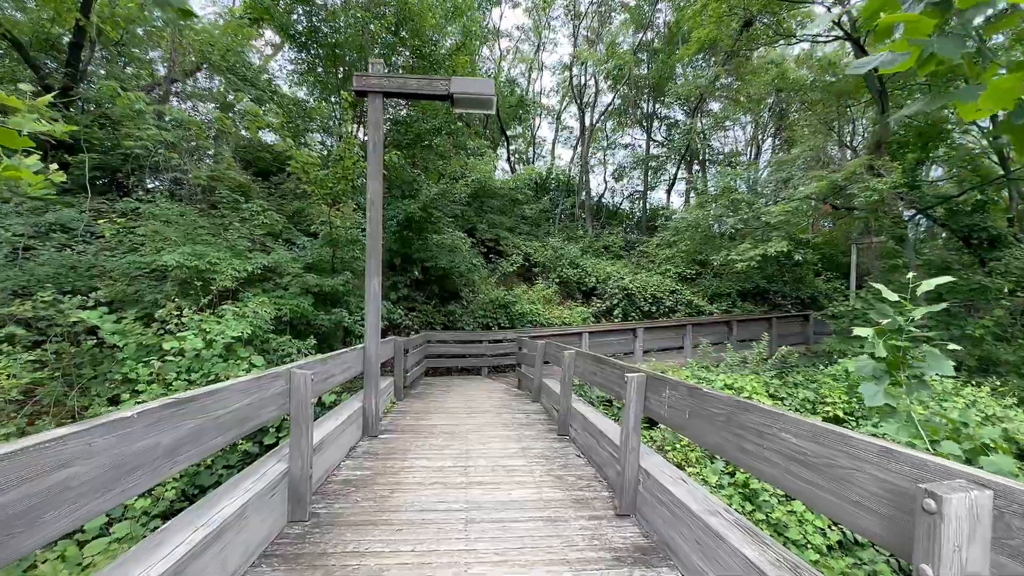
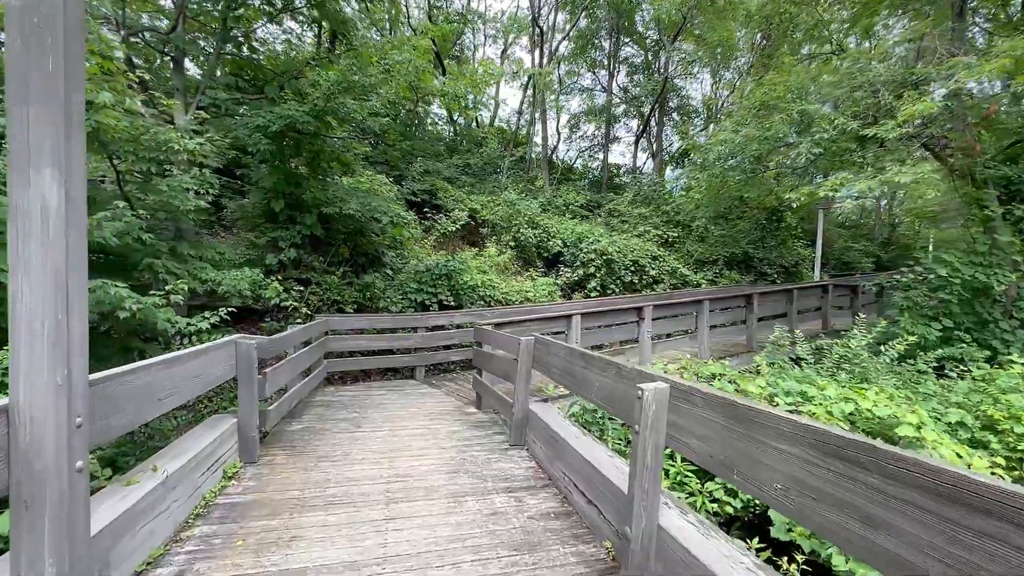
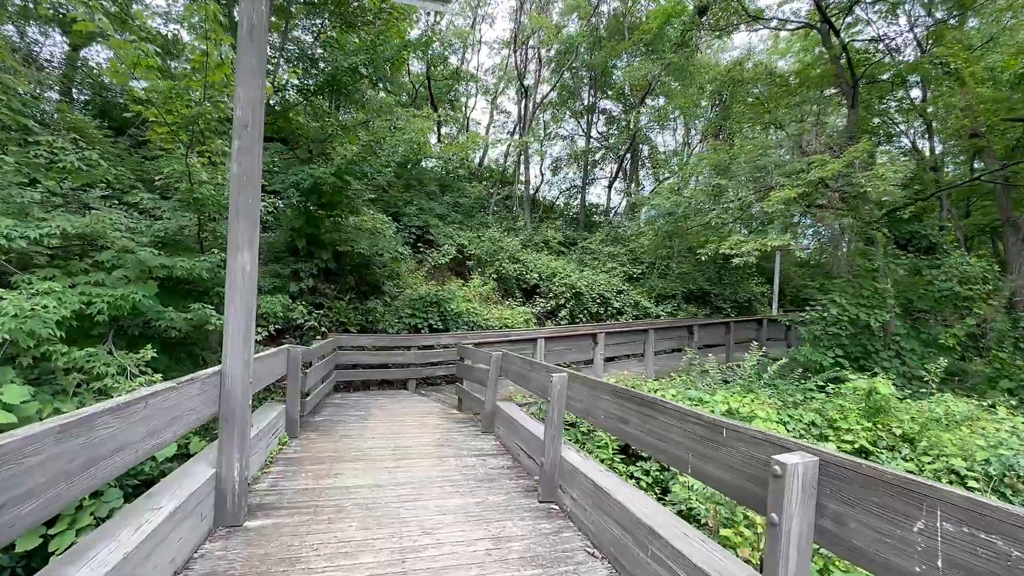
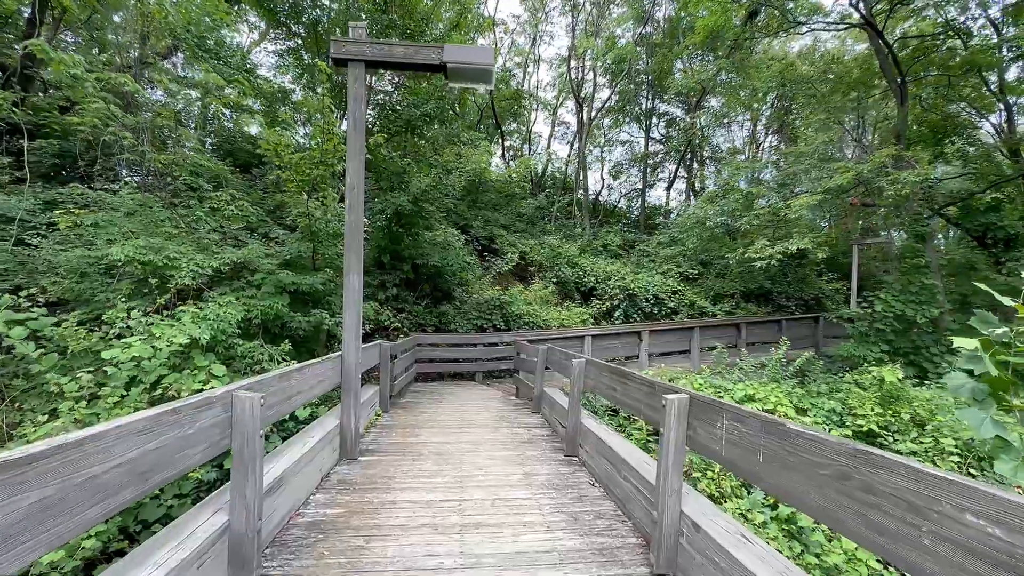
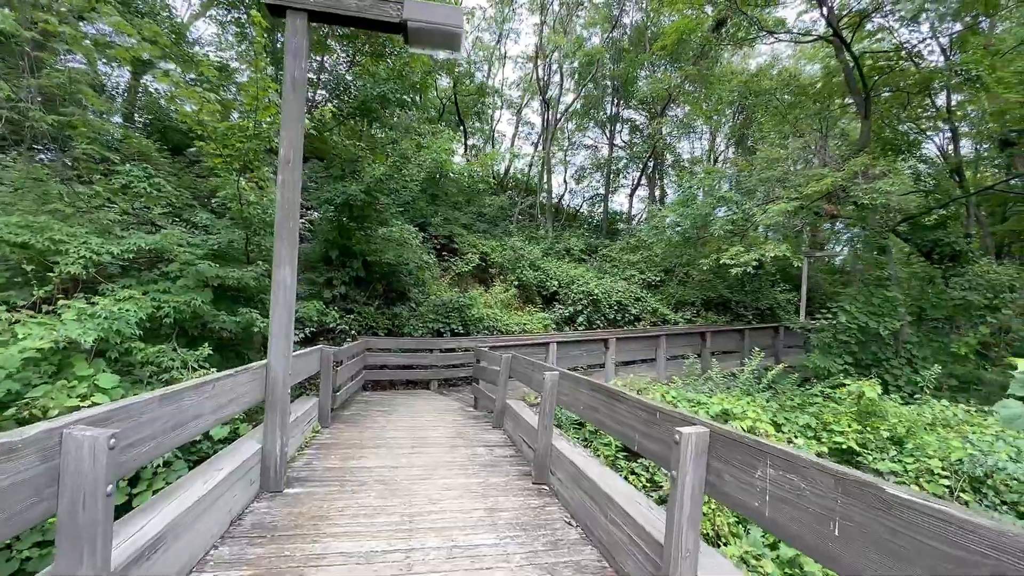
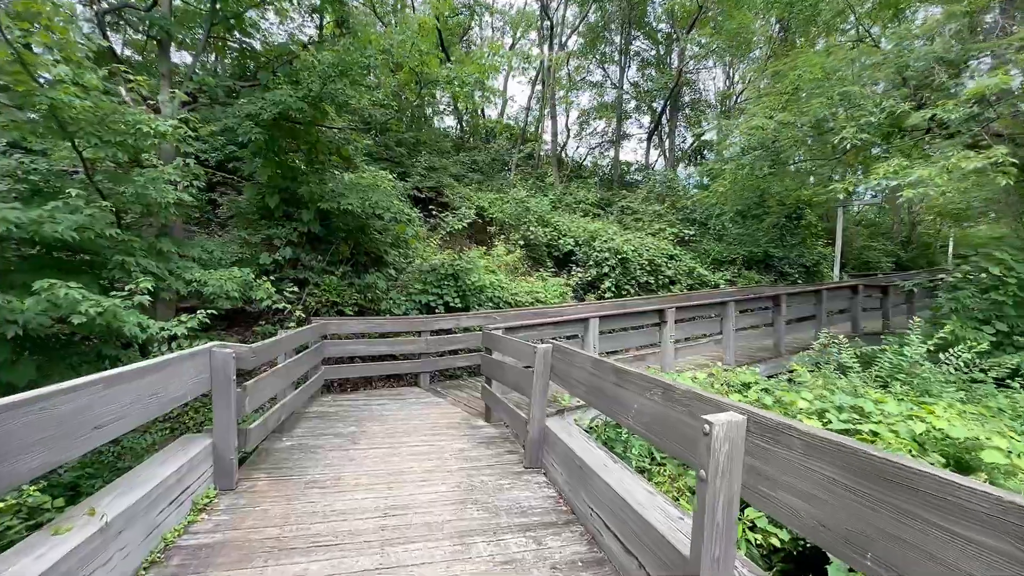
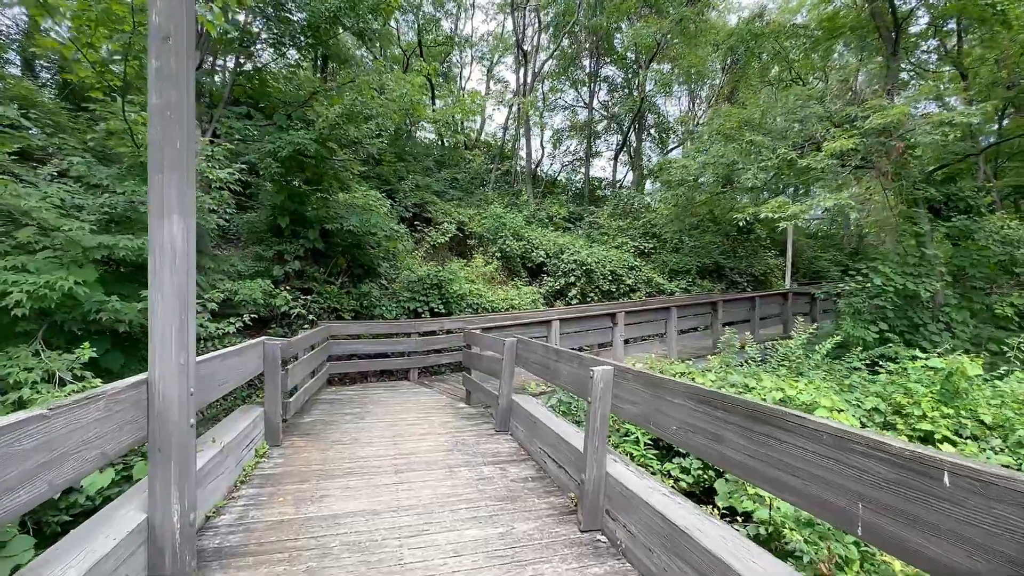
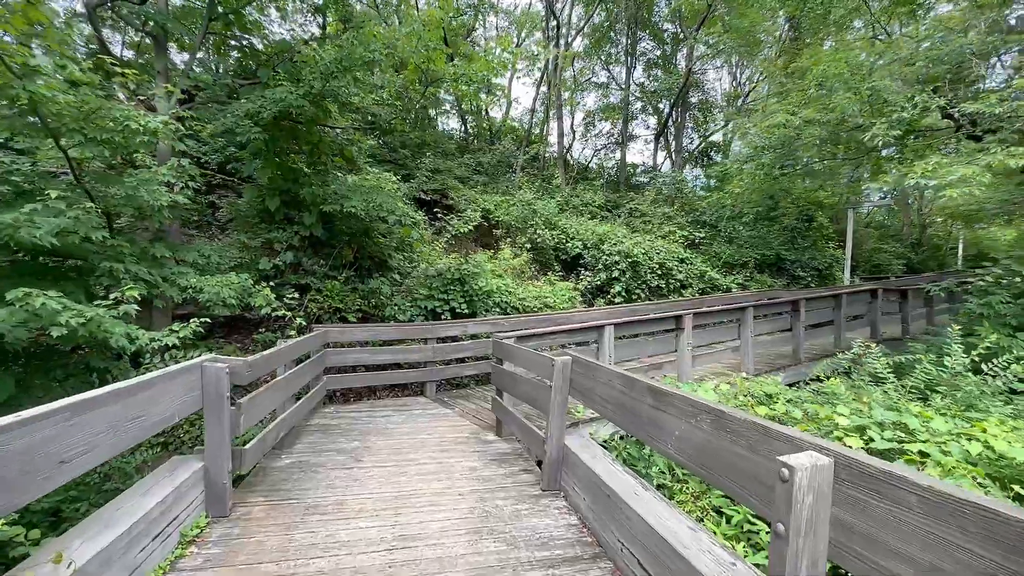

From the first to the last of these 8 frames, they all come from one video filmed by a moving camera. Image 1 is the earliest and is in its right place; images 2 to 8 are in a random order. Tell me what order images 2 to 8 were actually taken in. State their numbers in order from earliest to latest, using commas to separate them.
4, 5, 3, 7, 2, 6, 8
